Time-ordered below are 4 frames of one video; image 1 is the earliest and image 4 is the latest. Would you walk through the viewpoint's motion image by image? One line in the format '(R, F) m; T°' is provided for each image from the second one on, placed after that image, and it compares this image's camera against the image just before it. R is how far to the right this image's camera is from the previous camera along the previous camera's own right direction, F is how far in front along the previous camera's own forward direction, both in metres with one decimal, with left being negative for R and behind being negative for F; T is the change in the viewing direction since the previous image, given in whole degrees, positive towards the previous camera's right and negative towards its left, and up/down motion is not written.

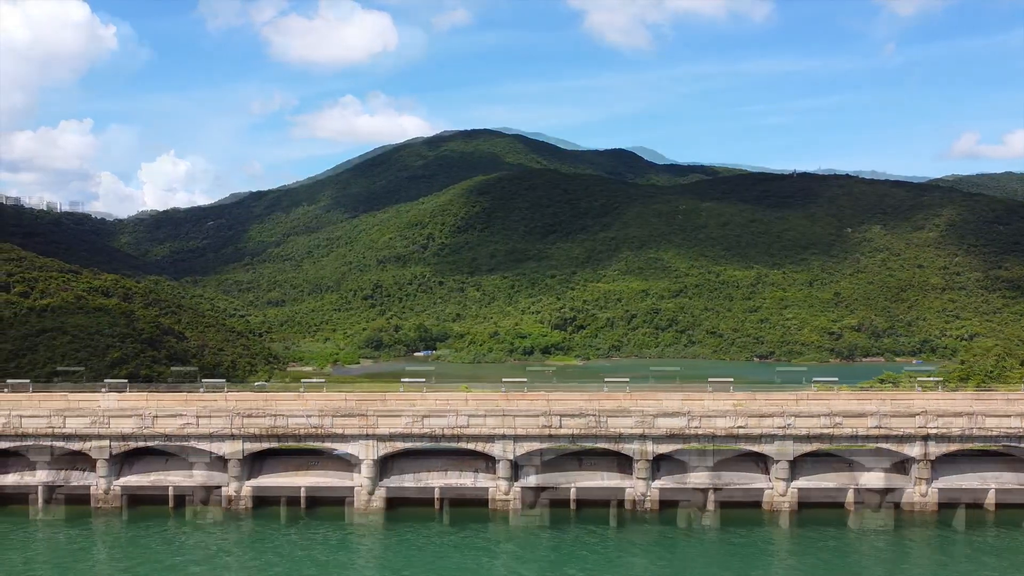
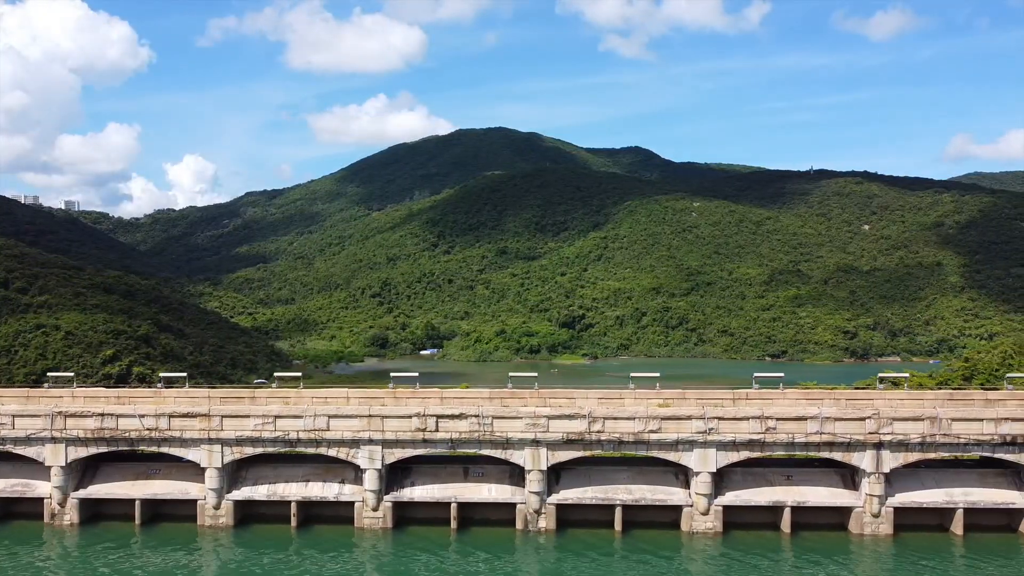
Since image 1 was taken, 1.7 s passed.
(-0.3, +1.9) m; 0°
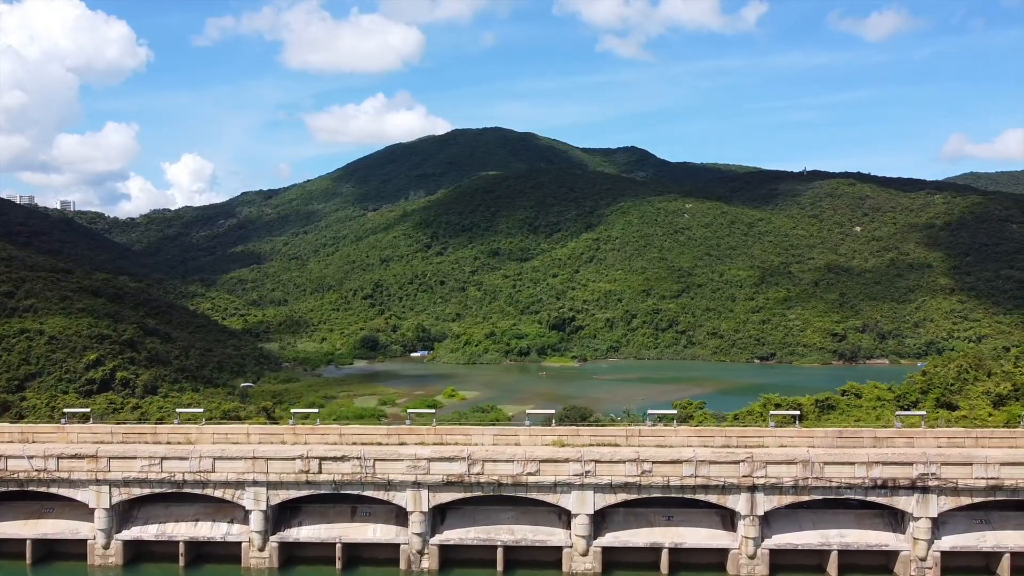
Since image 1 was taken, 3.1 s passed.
(+1.4, -0.1) m; 0°
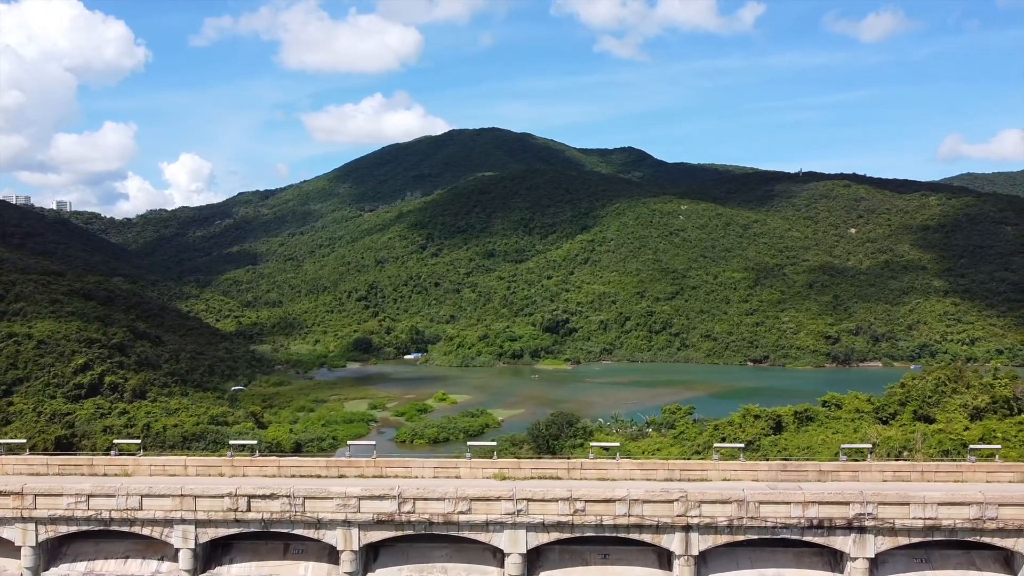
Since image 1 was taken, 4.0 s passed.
(+0.8, +0.2) m; 0°
